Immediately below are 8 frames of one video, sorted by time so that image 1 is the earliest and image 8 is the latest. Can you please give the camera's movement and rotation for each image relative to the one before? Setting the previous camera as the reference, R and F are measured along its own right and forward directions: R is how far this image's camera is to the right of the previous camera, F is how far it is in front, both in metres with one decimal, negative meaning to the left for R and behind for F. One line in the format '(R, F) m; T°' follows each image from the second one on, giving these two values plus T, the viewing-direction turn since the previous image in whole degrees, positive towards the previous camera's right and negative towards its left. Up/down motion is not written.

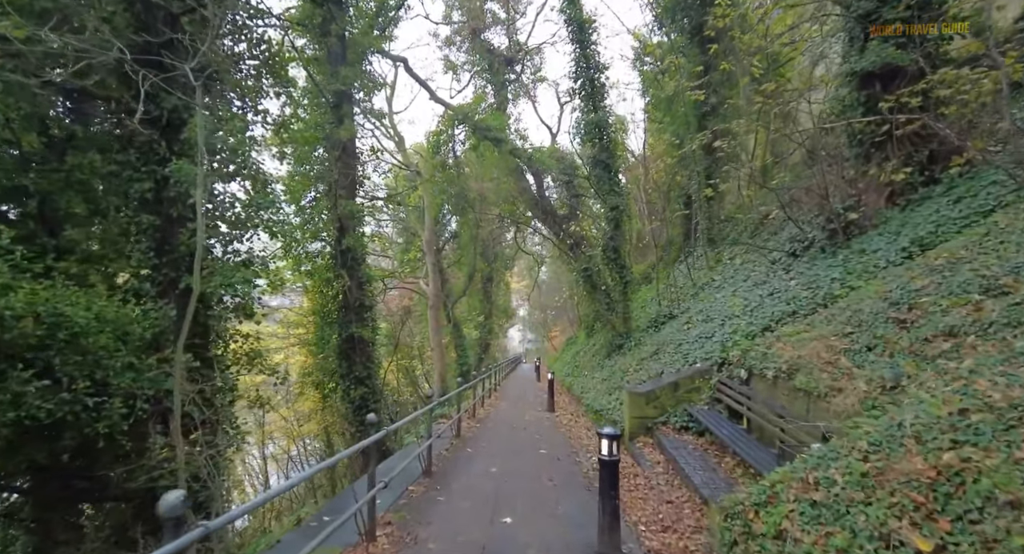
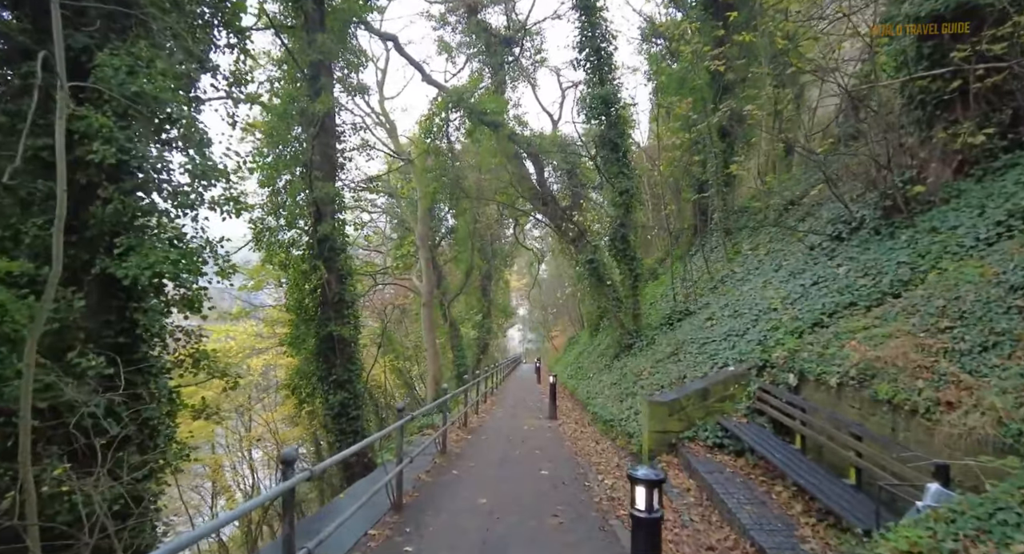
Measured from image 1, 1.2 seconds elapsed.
(+0.1, +1.4) m; 0°
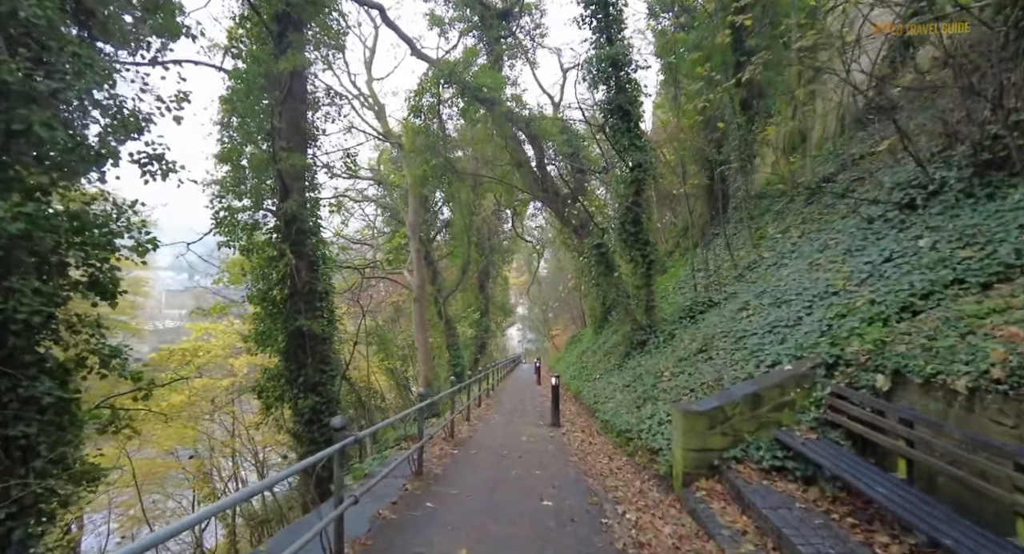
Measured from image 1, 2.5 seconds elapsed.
(+0.1, +1.5) m; 0°
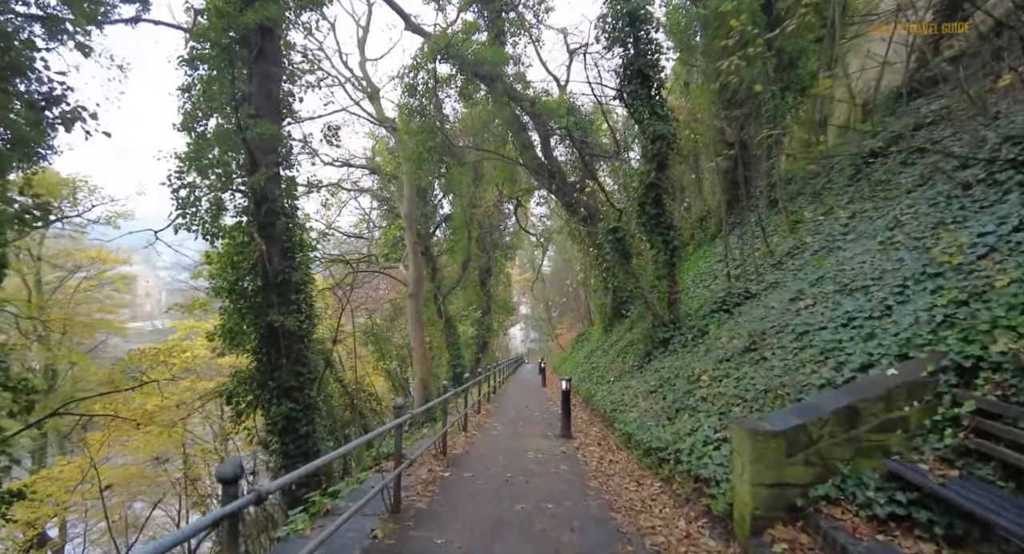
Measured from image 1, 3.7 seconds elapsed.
(0.0, +1.4) m; 0°
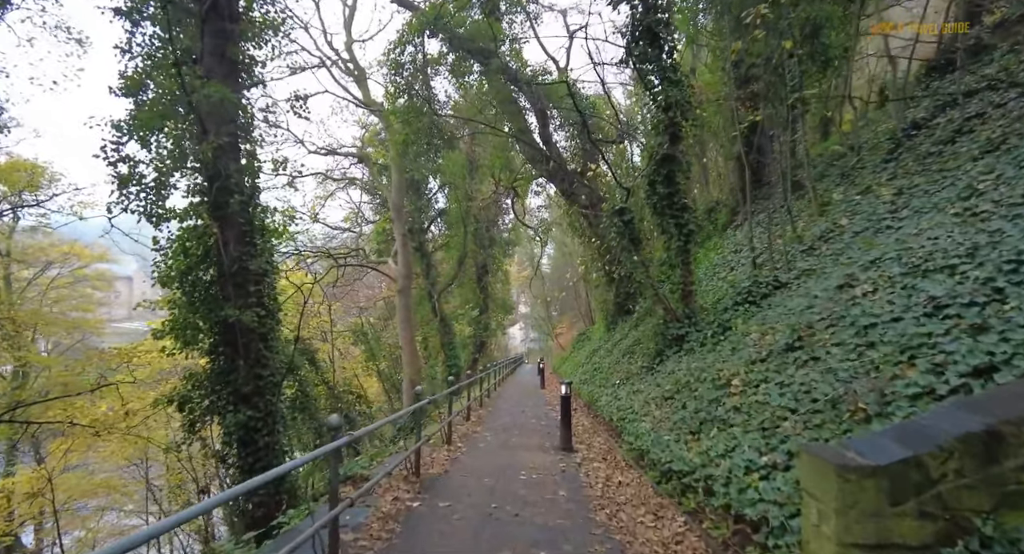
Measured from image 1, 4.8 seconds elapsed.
(+0.2, +1.2) m; 0°
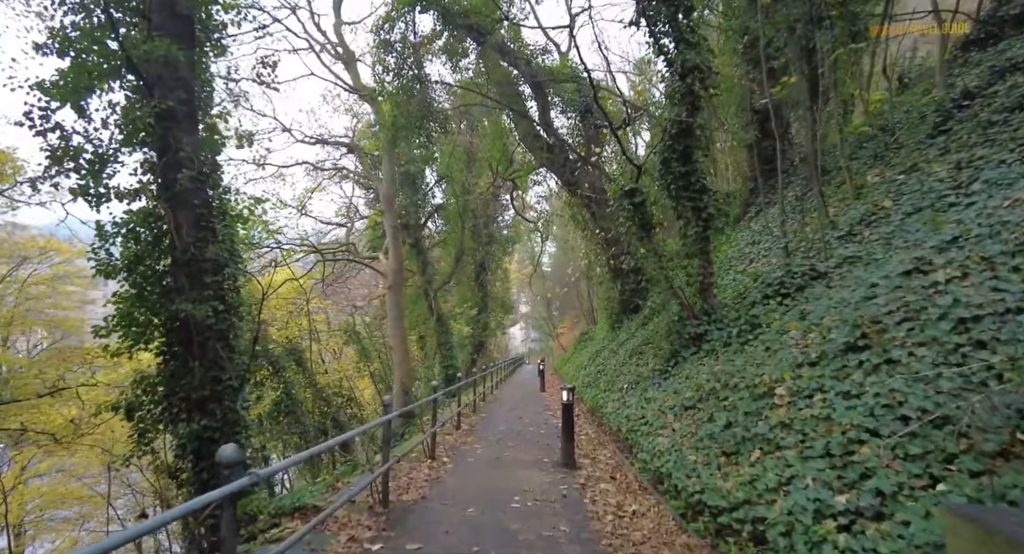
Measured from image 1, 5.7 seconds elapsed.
(+0.1, +1.1) m; 0°
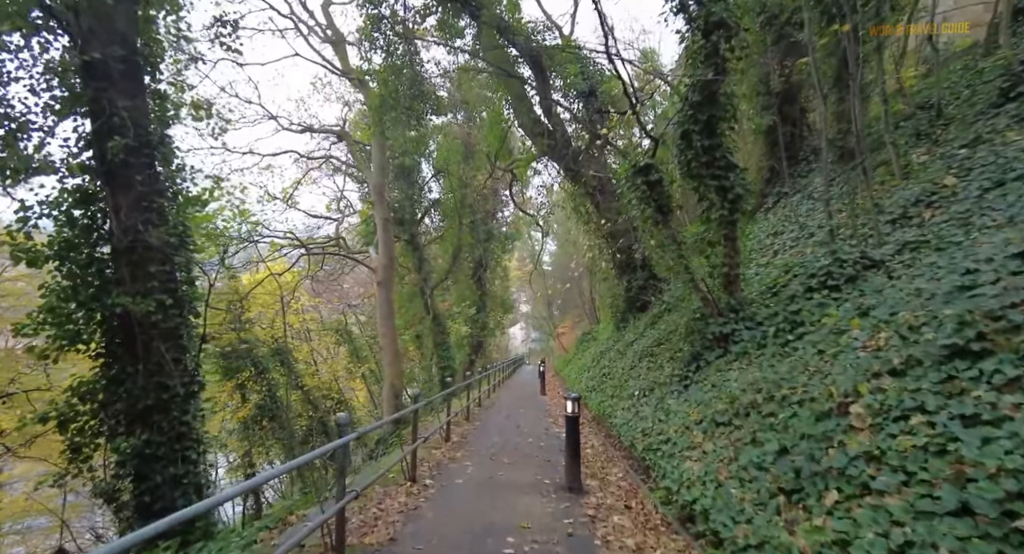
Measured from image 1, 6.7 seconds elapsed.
(+0.1, +1.1) m; 0°
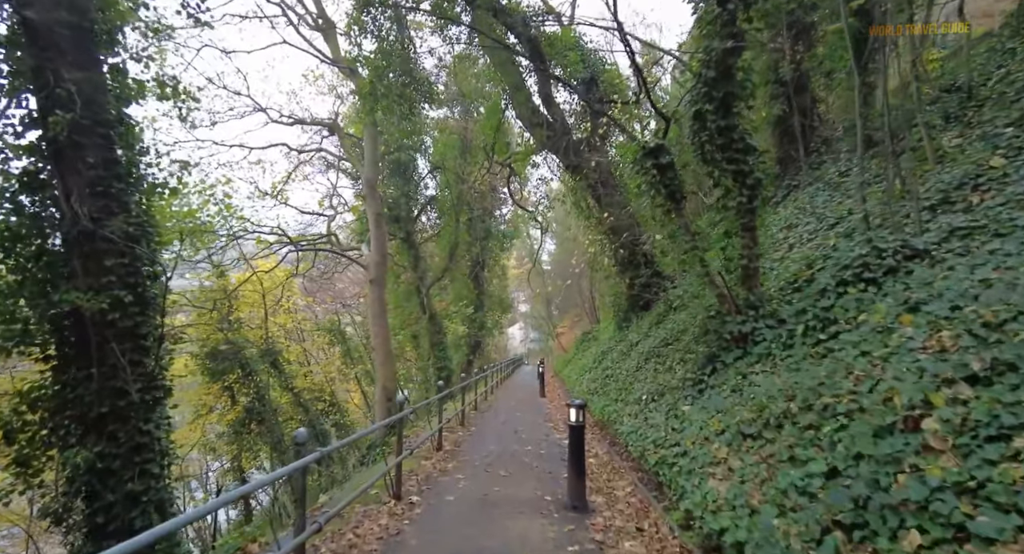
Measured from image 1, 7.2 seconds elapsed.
(0.0, +0.6) m; 0°
